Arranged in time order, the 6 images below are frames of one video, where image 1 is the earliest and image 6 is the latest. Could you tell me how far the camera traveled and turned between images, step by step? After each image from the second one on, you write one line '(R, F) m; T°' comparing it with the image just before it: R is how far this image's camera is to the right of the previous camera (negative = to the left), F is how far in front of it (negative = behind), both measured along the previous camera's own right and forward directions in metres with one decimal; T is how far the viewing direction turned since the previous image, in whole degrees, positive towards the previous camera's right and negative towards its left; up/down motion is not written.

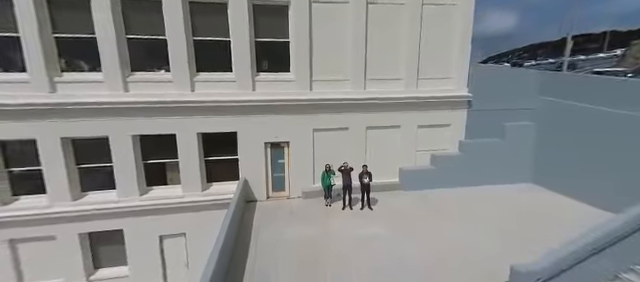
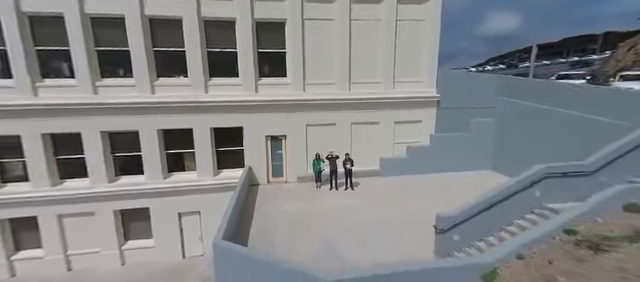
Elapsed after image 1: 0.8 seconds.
(+0.5, -2.2) m; 0°
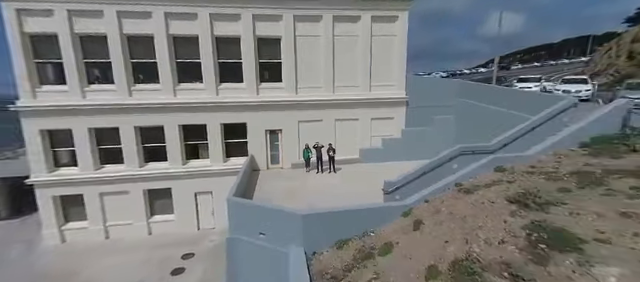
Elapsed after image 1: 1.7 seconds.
(+0.8, -3.1) m; 0°
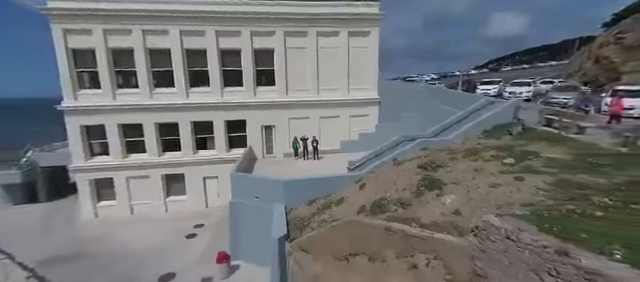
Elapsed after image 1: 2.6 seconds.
(+1.1, -3.5) m; 0°
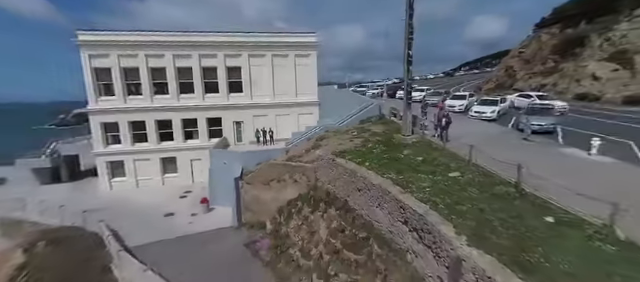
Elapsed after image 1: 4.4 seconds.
(+3.2, -8.1) m; +3°
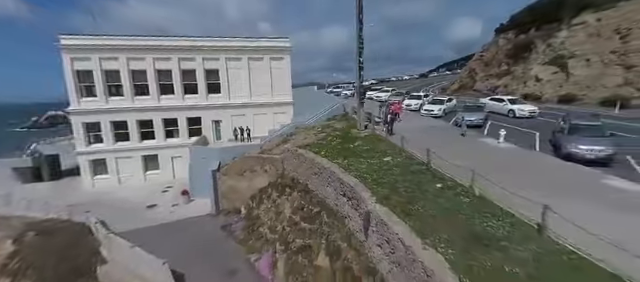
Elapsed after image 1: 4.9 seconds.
(+1.2, -2.4) m; +3°
